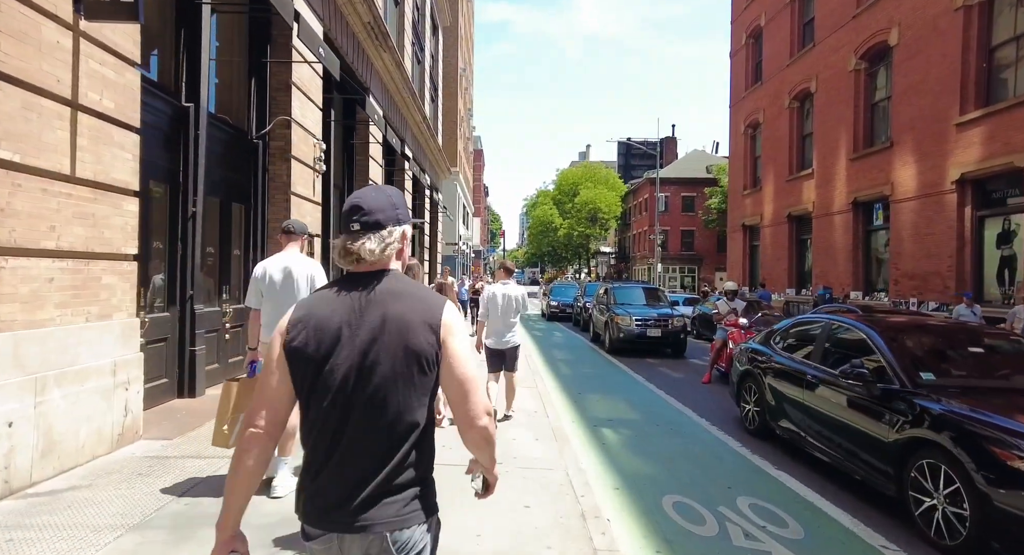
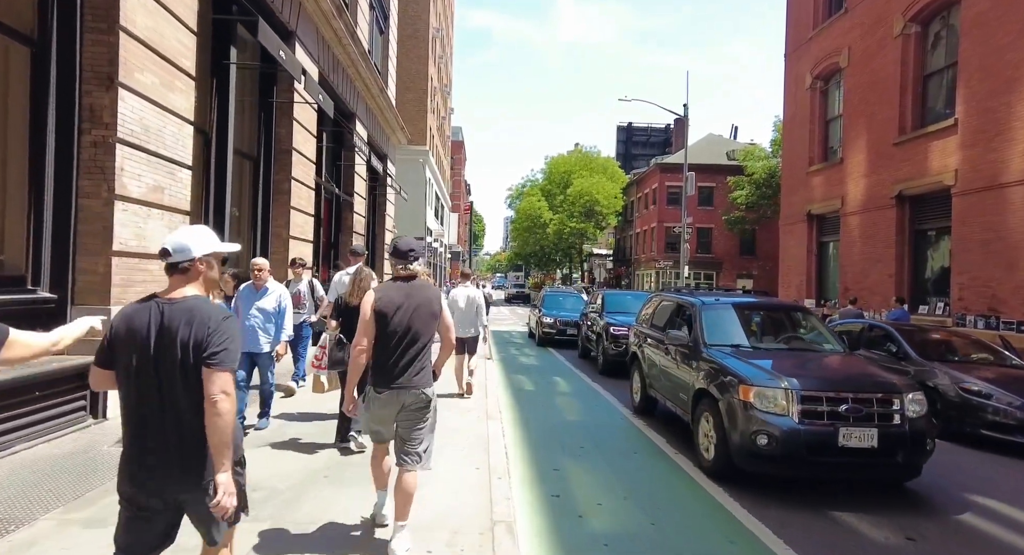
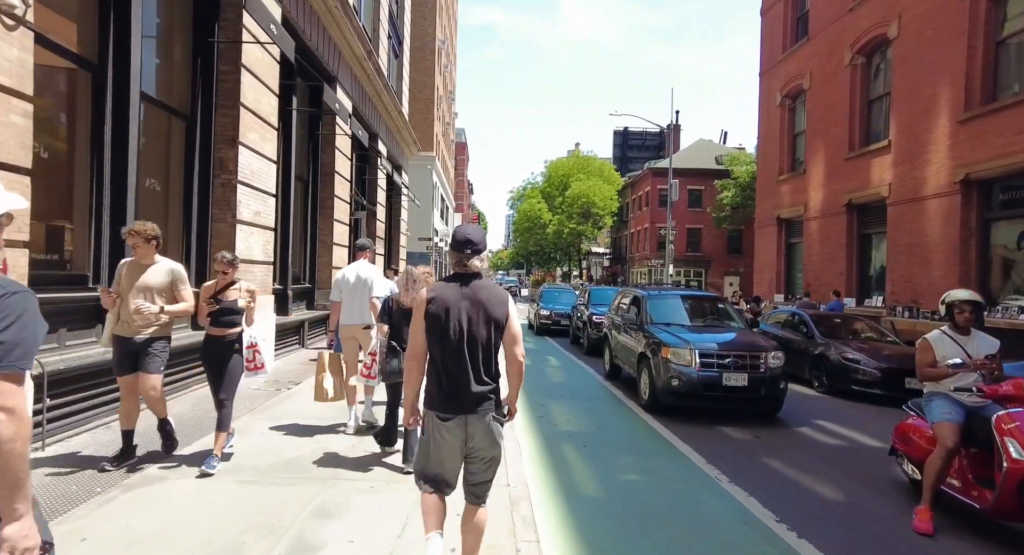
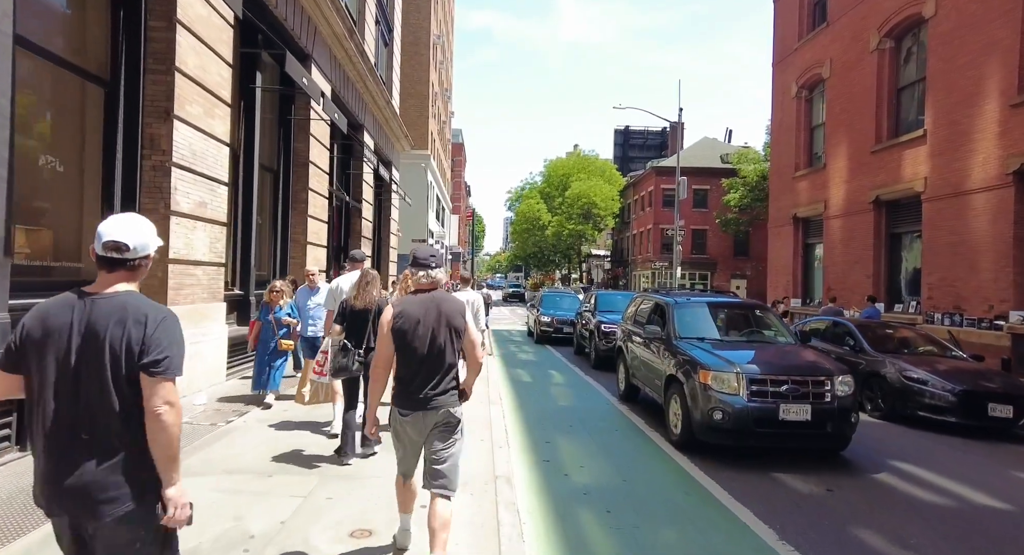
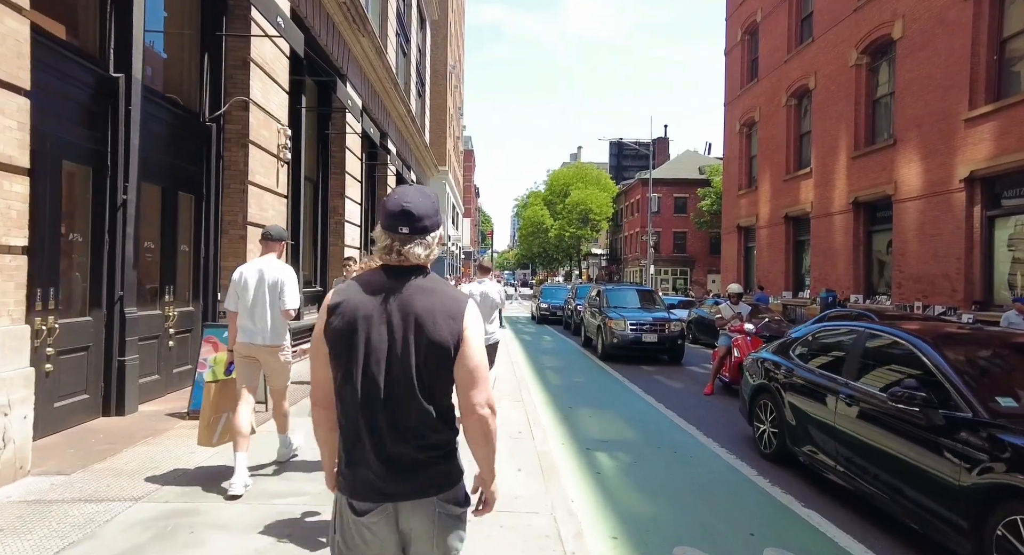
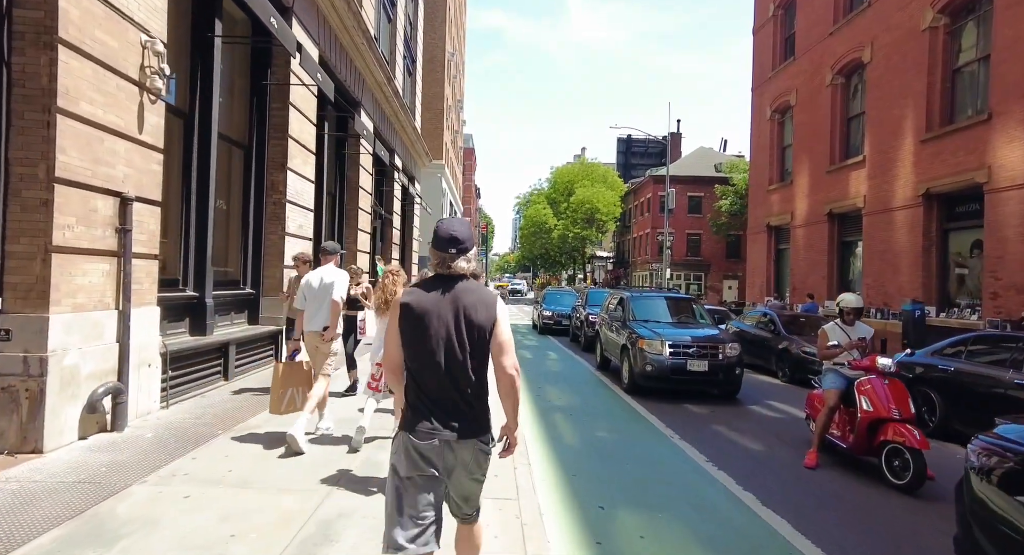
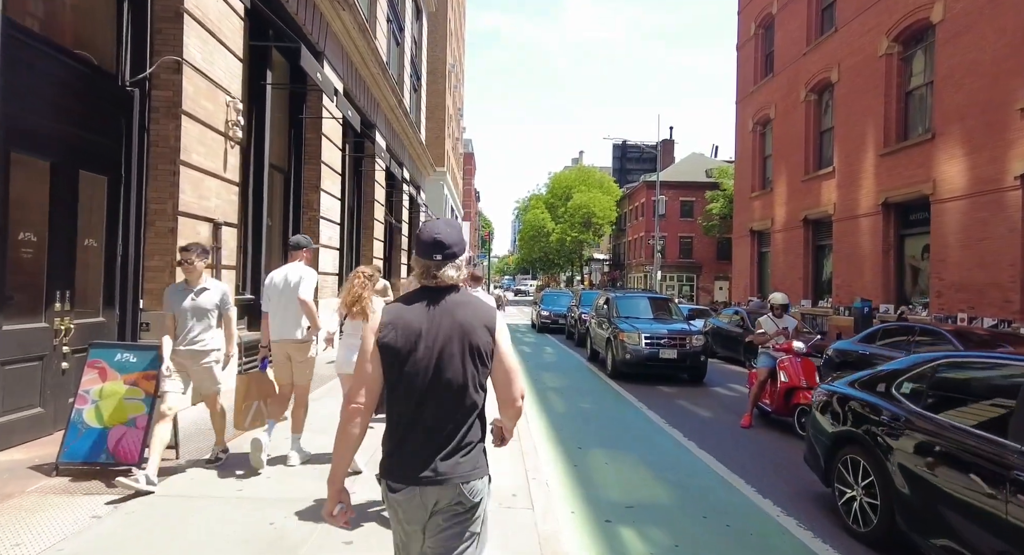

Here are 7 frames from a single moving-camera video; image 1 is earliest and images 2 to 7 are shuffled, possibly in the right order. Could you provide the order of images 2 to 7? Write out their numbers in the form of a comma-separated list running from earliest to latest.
5, 7, 6, 3, 4, 2
